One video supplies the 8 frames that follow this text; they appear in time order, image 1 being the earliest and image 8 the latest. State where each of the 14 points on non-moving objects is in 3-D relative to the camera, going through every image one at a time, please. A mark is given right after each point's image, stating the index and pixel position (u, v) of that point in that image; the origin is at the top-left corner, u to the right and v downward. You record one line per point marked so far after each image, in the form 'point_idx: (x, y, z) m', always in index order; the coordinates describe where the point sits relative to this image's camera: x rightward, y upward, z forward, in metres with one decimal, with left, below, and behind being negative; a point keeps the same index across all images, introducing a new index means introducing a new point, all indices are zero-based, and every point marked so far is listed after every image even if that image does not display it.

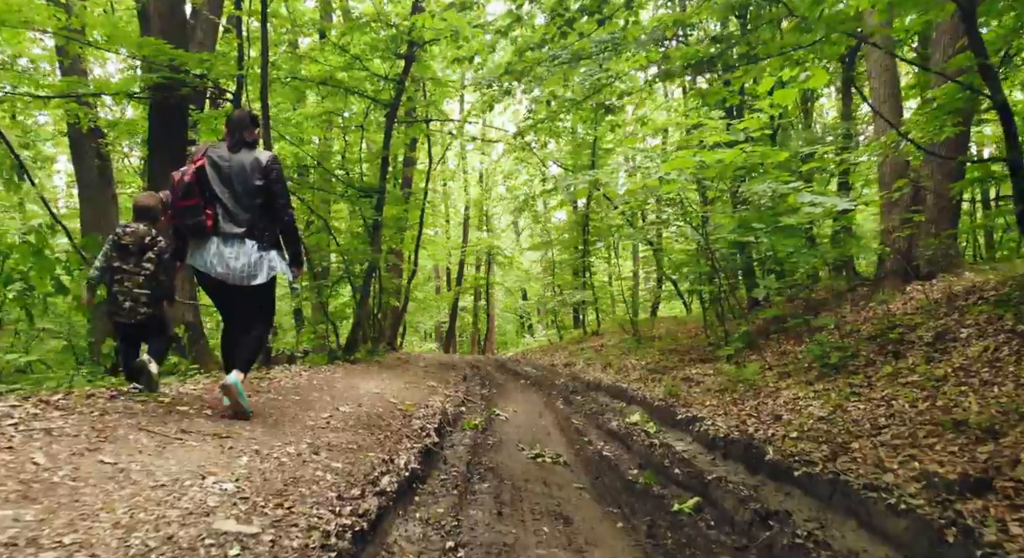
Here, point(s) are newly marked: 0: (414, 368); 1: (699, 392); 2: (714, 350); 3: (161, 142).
0: (-1.8, -1.6, +12.8) m
1: (+2.3, -1.4, +8.4) m
2: (+3.3, -1.1, +11.3) m
3: (-4.5, +1.8, +9.1) m
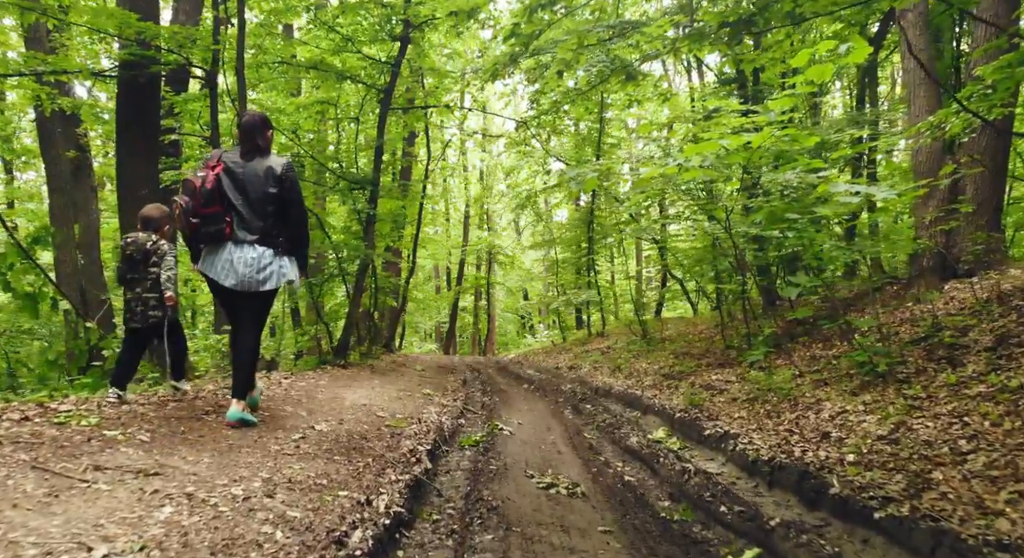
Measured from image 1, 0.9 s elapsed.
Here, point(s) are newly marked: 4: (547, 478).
0: (-1.7, -1.6, +12.0) m
1: (+2.3, -1.3, +7.5) m
2: (+3.3, -1.1, +10.5) m
3: (-4.5, +1.8, +8.3) m
4: (+0.3, -1.5, +5.3) m
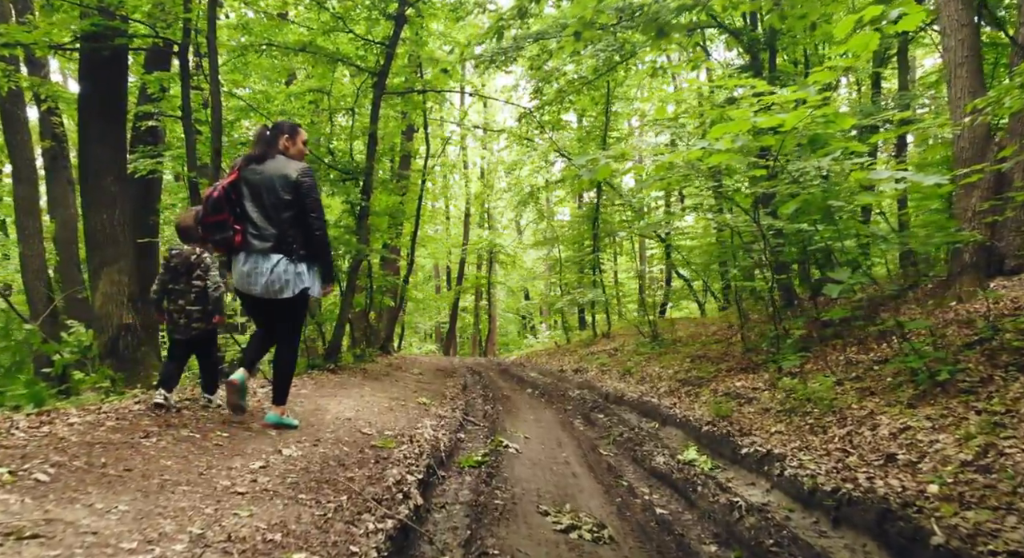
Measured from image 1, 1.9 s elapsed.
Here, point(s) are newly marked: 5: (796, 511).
0: (-1.6, -1.6, +11.2) m
1: (+2.4, -1.3, +6.7) m
2: (+3.4, -1.1, +9.7) m
3: (-4.4, +1.9, +7.5) m
4: (+0.3, -1.5, +4.5) m
5: (+1.8, -1.5, +4.5) m
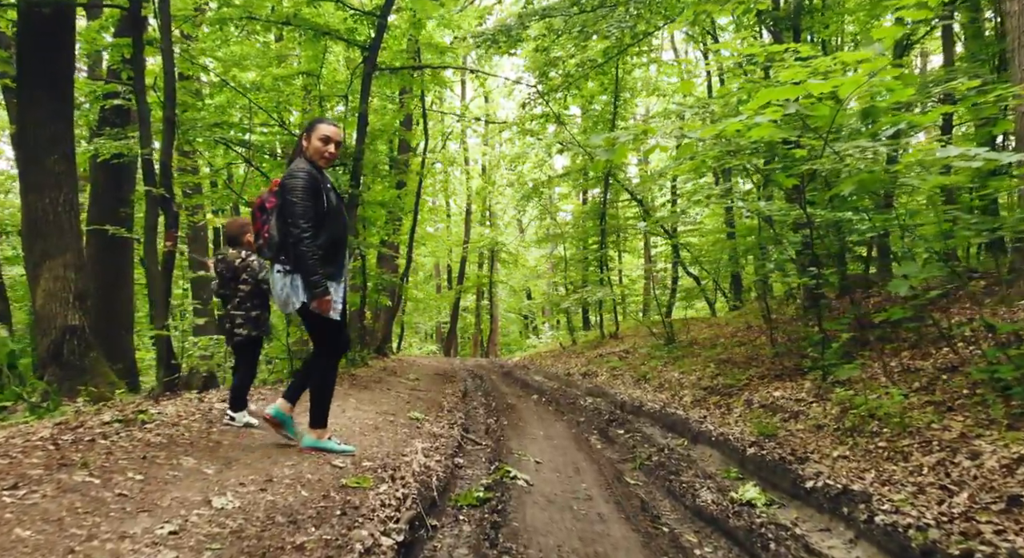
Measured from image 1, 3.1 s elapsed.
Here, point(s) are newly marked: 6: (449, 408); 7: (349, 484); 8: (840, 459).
0: (-1.6, -1.5, +10.1) m
1: (+2.5, -1.3, +5.7) m
2: (+3.5, -1.0, +8.6) m
3: (-4.4, +1.9, +6.4) m
4: (+0.4, -1.5, +3.5) m
5: (+1.8, -1.4, +3.4) m
6: (-0.7, -1.4, +7.8) m
7: (-1.0, -1.2, +4.2) m
8: (+2.4, -1.3, +5.0) m
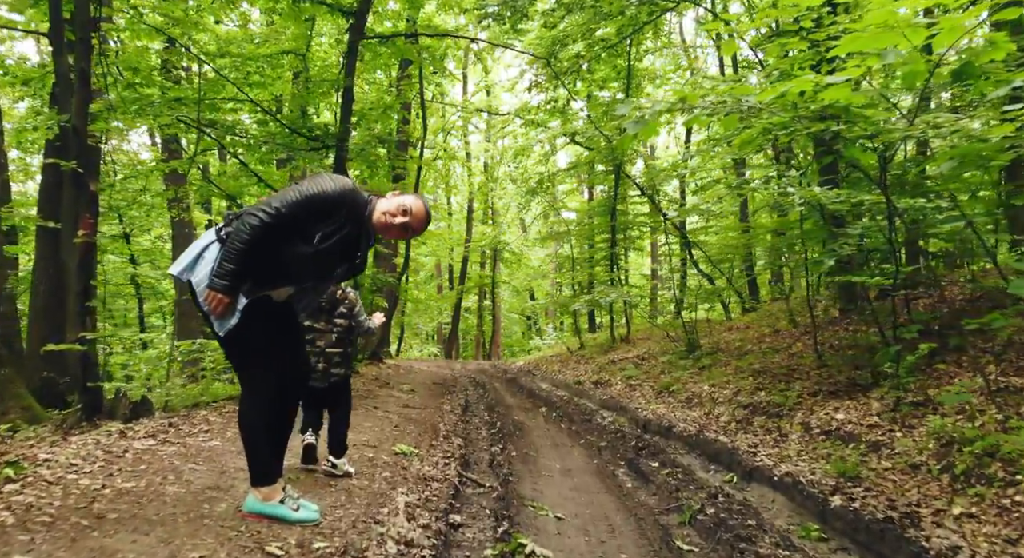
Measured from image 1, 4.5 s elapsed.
0: (-1.5, -1.5, +8.9) m
1: (+2.5, -1.2, +4.4) m
2: (+3.5, -1.0, +7.4) m
3: (-4.3, +1.9, +5.2) m
4: (+0.5, -1.4, +2.2) m
5: (+1.9, -1.4, +2.2) m
6: (-0.6, -1.4, +6.6) m
7: (-0.9, -1.2, +2.9) m
8: (+2.4, -1.3, +3.7) m
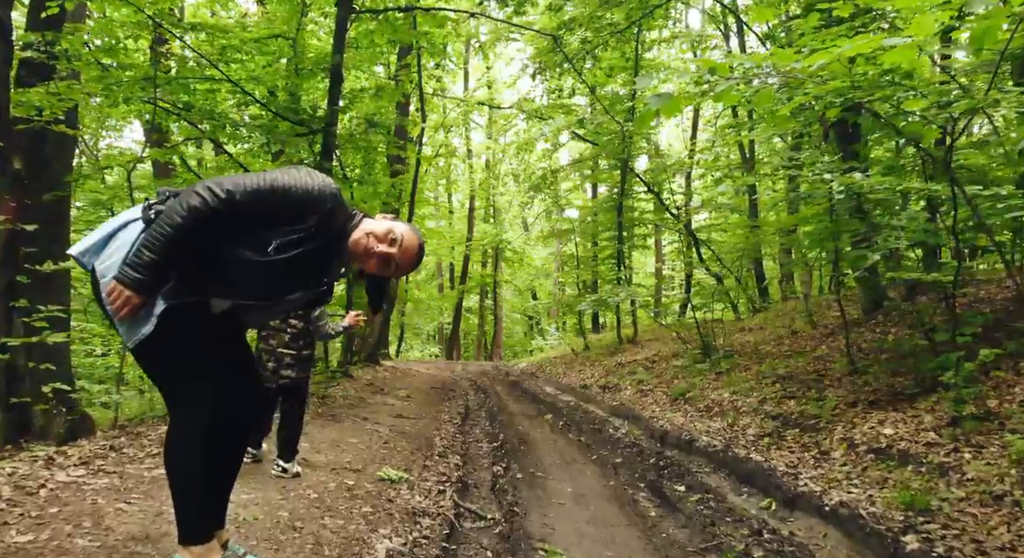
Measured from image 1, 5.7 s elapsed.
0: (-1.4, -1.5, +8.2) m
1: (+2.6, -1.2, +3.7) m
2: (+3.6, -1.0, +6.6) m
3: (-4.3, +1.9, +4.5) m
4: (+0.5, -1.4, +1.5) m
5: (+1.9, -1.4, +1.4) m
6: (-0.6, -1.4, +5.8) m
7: (-0.9, -1.2, +2.2) m
8: (+2.5, -1.3, +3.0) m
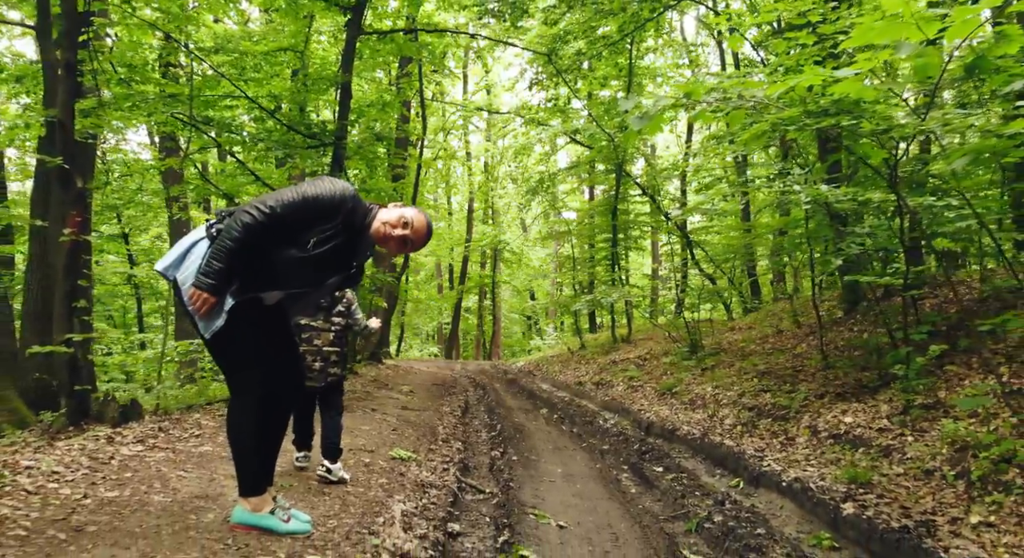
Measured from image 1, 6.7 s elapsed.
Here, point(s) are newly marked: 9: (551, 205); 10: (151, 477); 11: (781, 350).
0: (-1.5, -1.5, +8.7) m
1: (+2.5, -1.2, +4.3) m
2: (+3.6, -1.0, +7.2) m
3: (-4.3, +1.9, +5.1) m
4: (+0.5, -1.4, +2.1) m
5: (+1.9, -1.4, +2.0) m
6: (-0.6, -1.4, +6.4) m
7: (-0.9, -1.2, +2.8) m
8: (+2.4, -1.3, +3.6) m
9: (+1.0, +1.9, +18.1) m
10: (-1.8, -1.0, +3.5) m
11: (+4.0, -1.1, +10.5) m
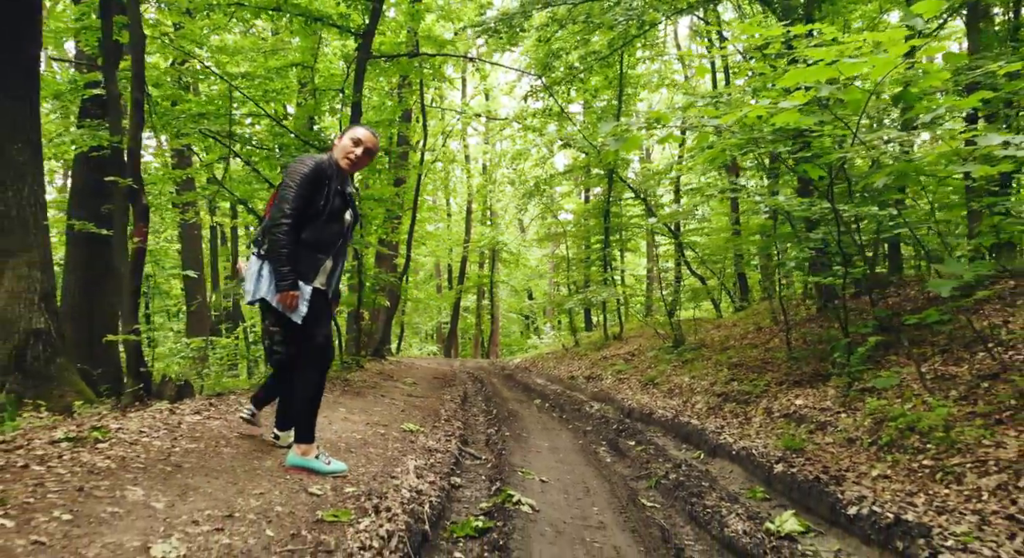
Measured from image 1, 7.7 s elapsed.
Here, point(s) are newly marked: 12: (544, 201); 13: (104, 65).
0: (-1.6, -1.5, +9.6) m
1: (+2.5, -1.2, +5.2) m
2: (+3.5, -1.0, +8.1) m
3: (-4.4, +1.9, +5.9) m
4: (+0.4, -1.4, +2.9) m
5: (+1.9, -1.4, +2.9) m
6: (-0.7, -1.4, +7.3) m
7: (-0.9, -1.2, +3.7) m
8: (+2.4, -1.3, +4.5) m
9: (+0.9, +1.9, +19.0) m
10: (-1.9, -1.0, +4.4) m
11: (+3.9, -1.1, +11.4) m
12: (+0.8, +2.2, +19.1) m
13: (-3.6, +1.9, +6.4) m
